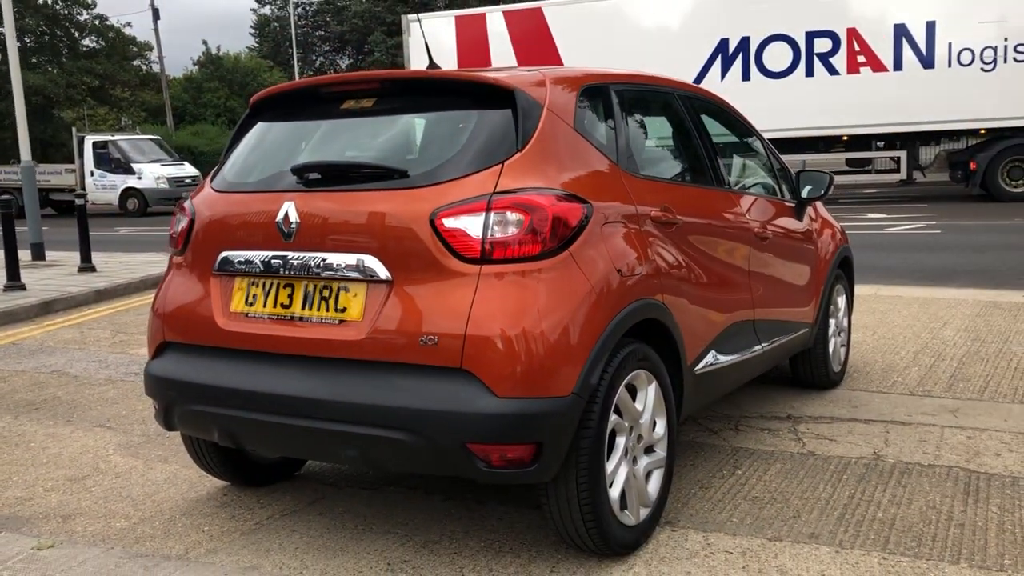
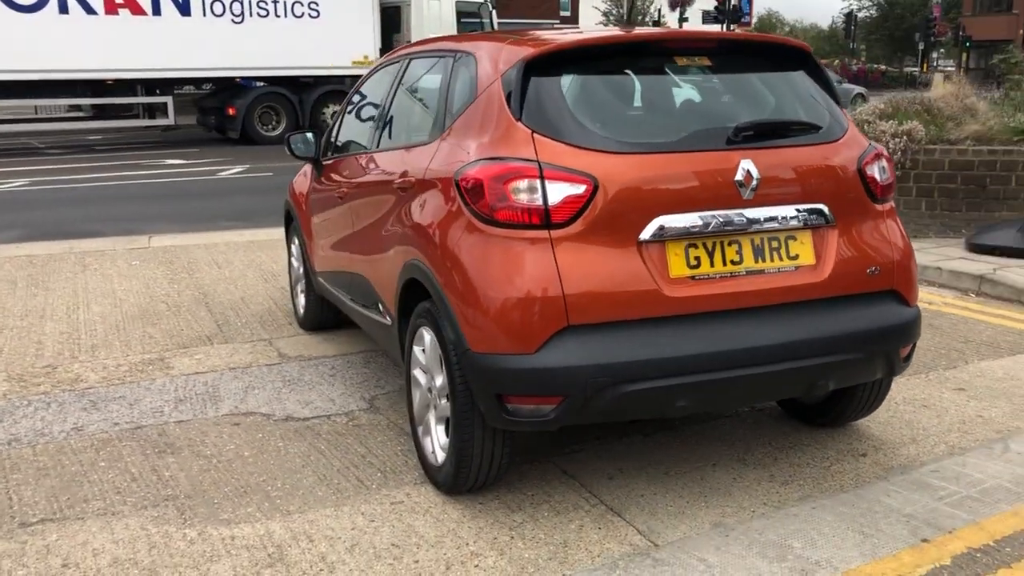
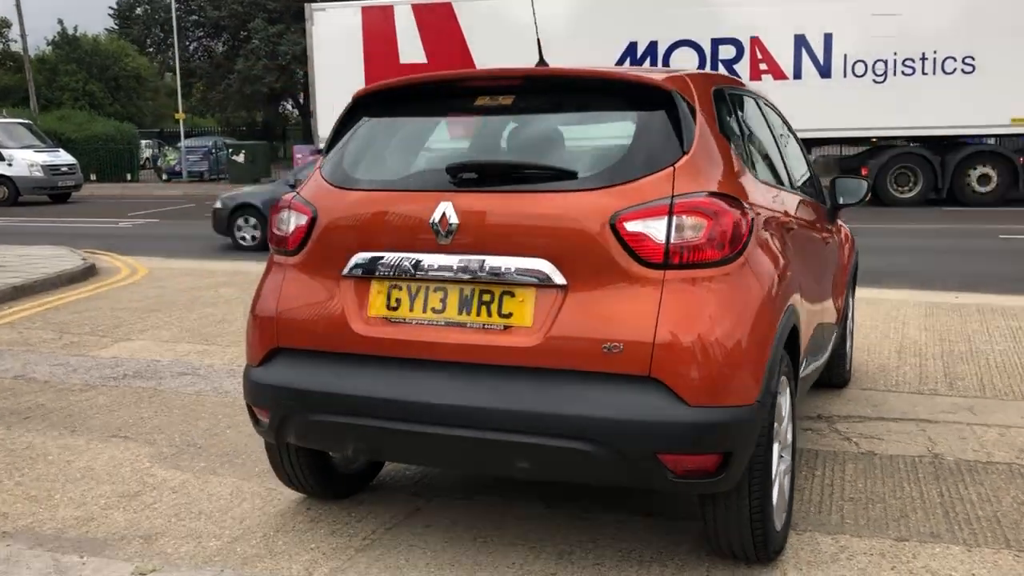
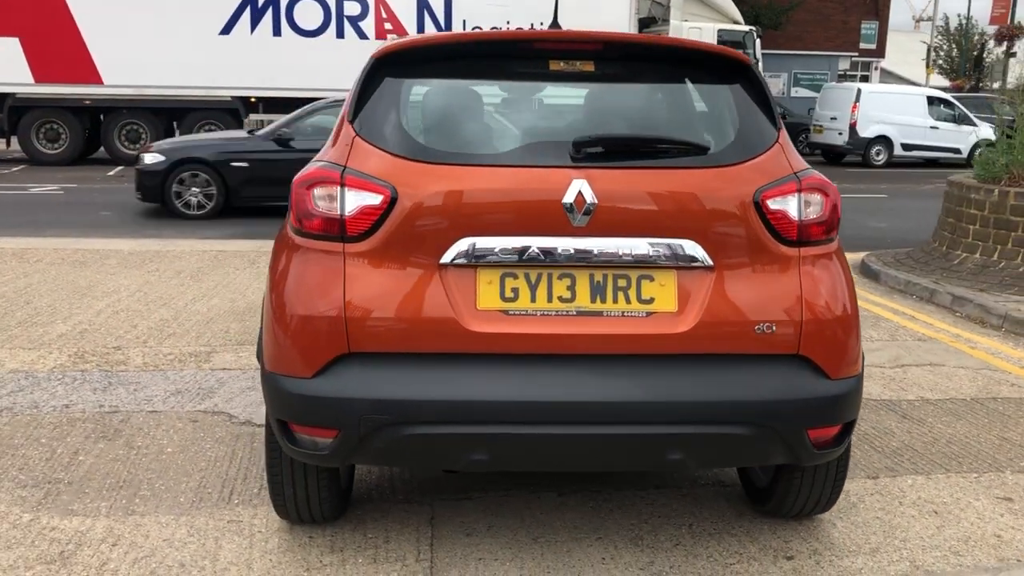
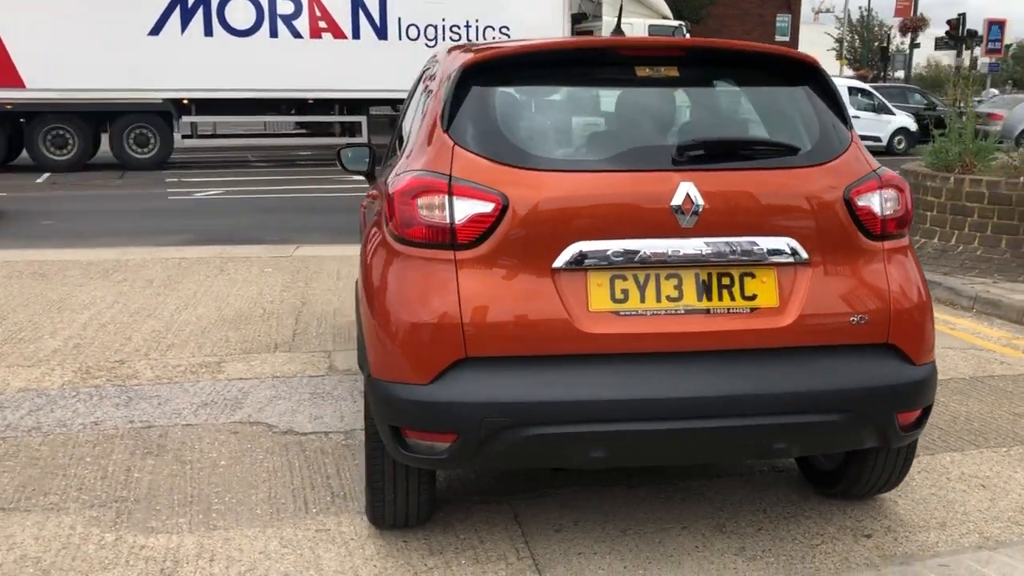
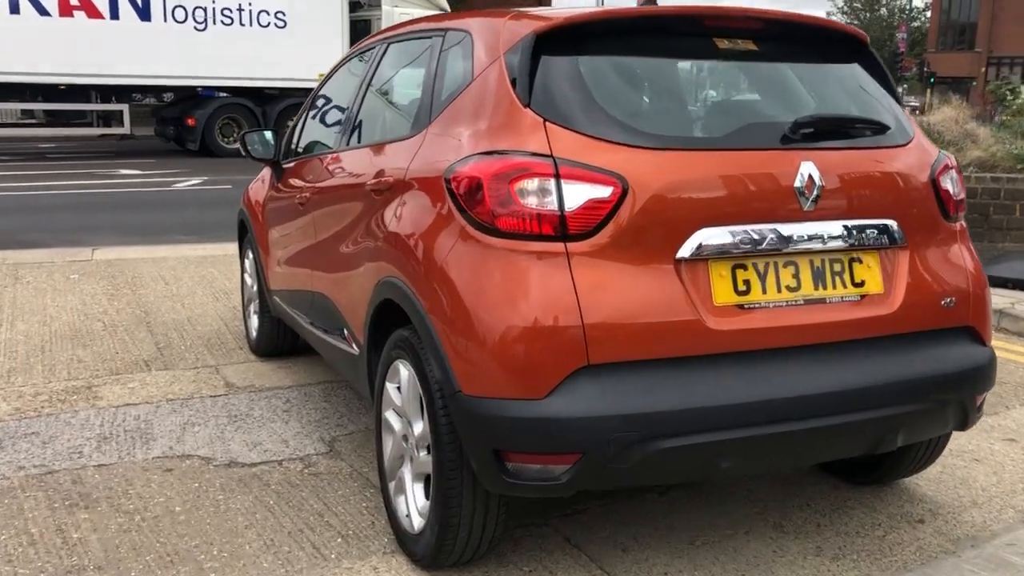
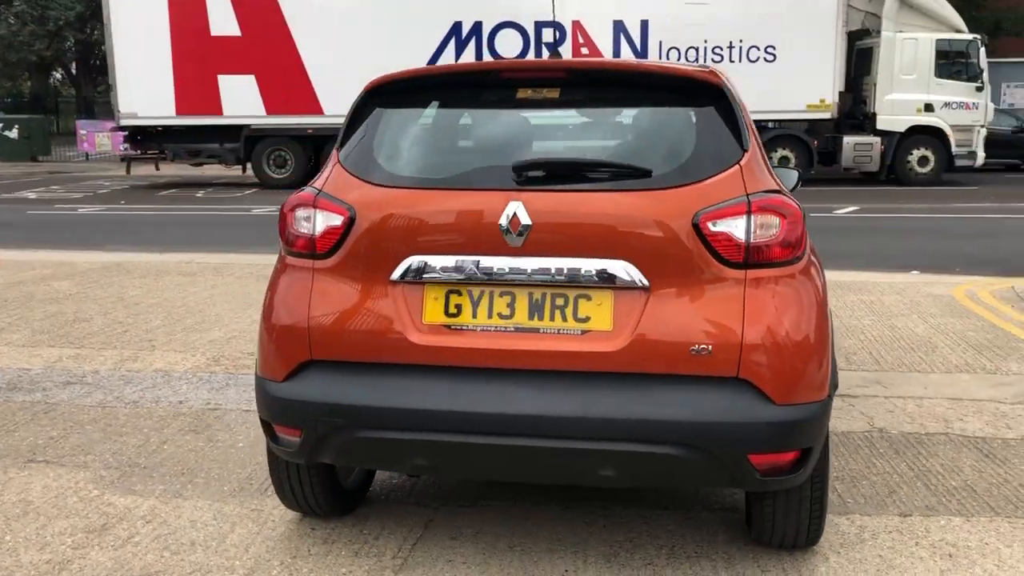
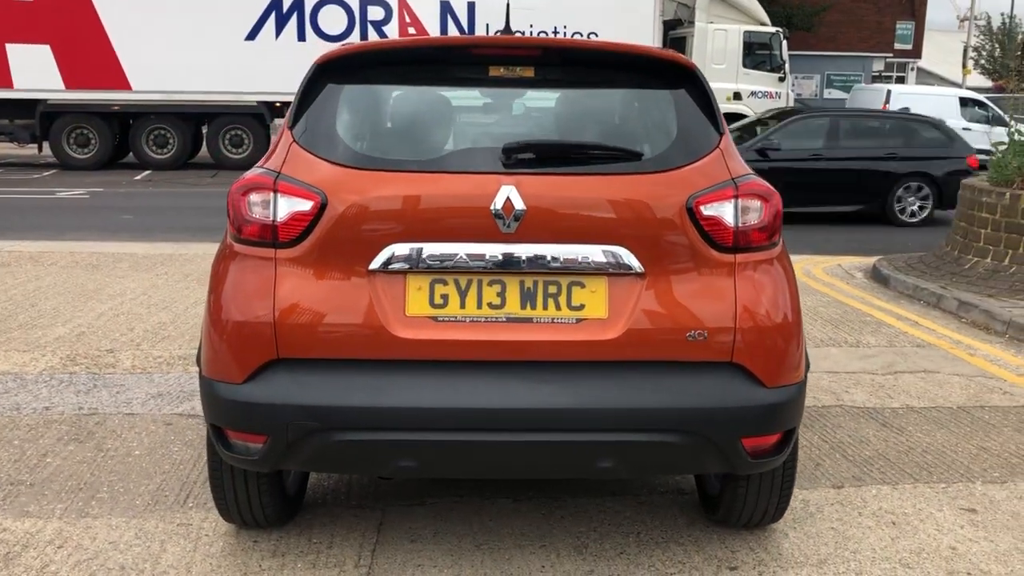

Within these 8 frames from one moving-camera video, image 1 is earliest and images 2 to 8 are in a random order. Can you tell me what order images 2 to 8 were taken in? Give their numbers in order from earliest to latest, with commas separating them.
3, 7, 8, 4, 5, 2, 6
